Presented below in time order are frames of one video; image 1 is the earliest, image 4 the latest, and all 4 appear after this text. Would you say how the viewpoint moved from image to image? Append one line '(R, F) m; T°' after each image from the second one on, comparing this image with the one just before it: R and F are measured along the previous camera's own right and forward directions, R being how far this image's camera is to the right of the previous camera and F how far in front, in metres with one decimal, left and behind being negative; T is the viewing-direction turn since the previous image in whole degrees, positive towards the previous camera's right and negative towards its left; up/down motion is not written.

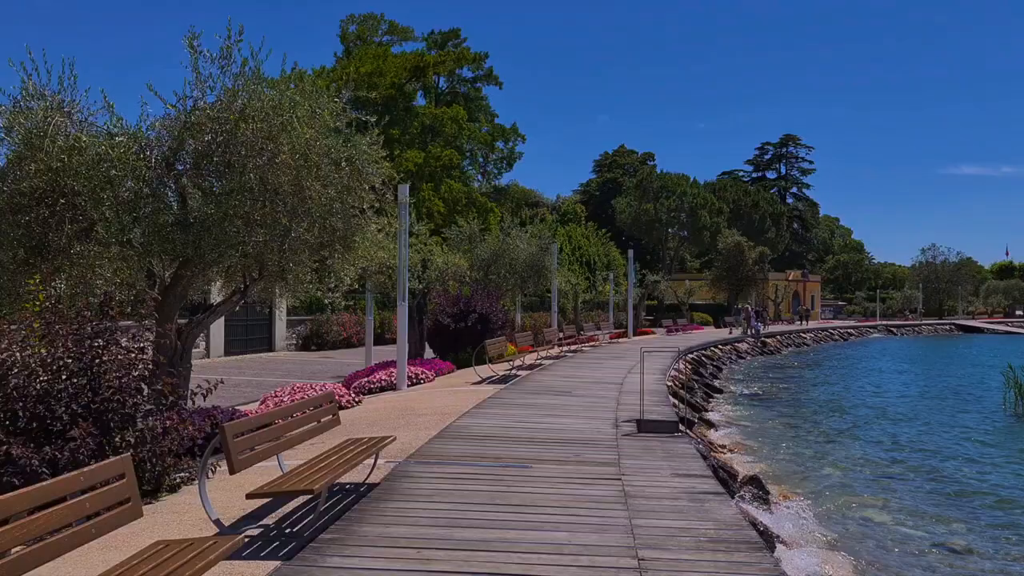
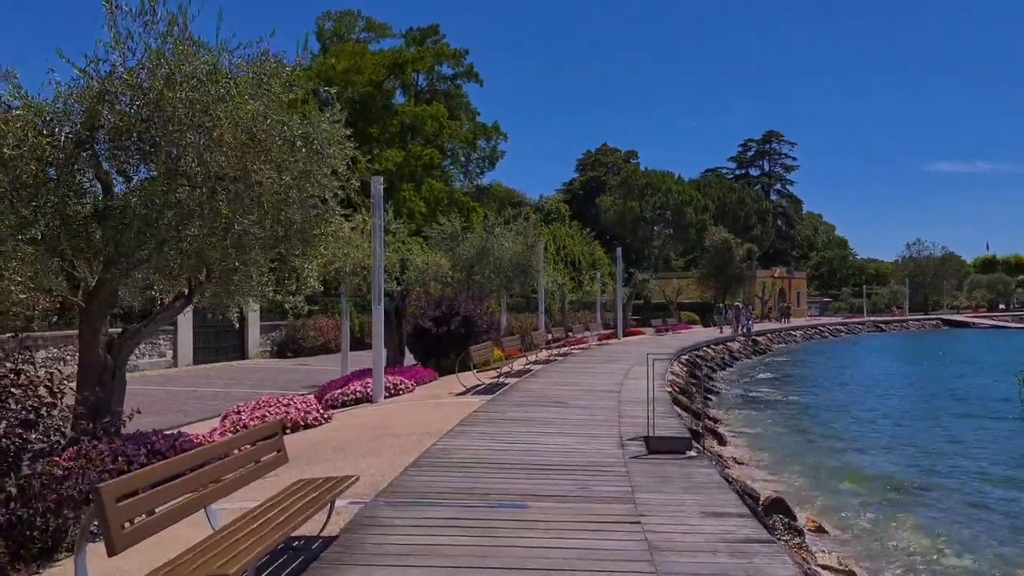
(0.0, +1.5) m; +1°
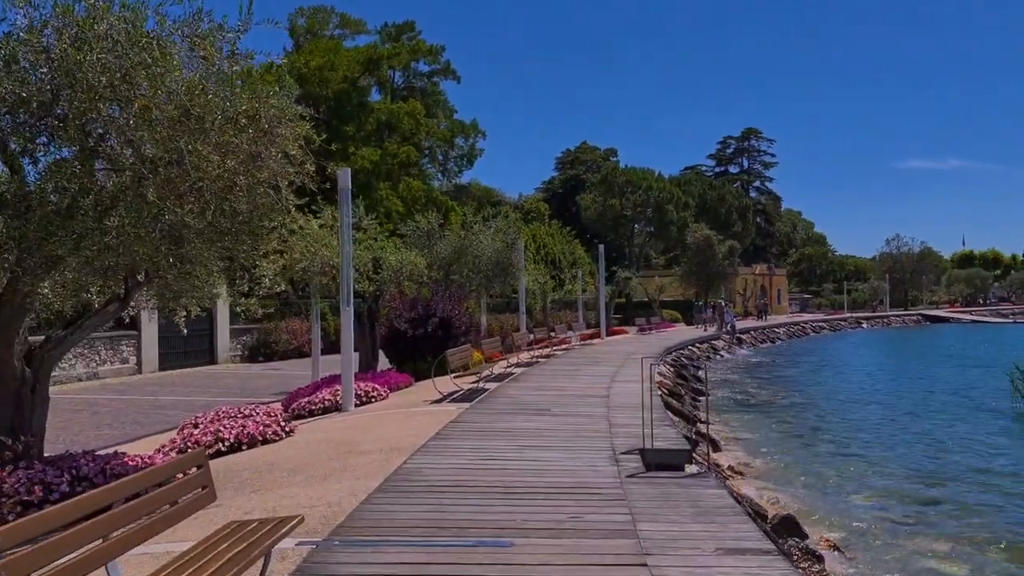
(0.0, +1.1) m; +1°
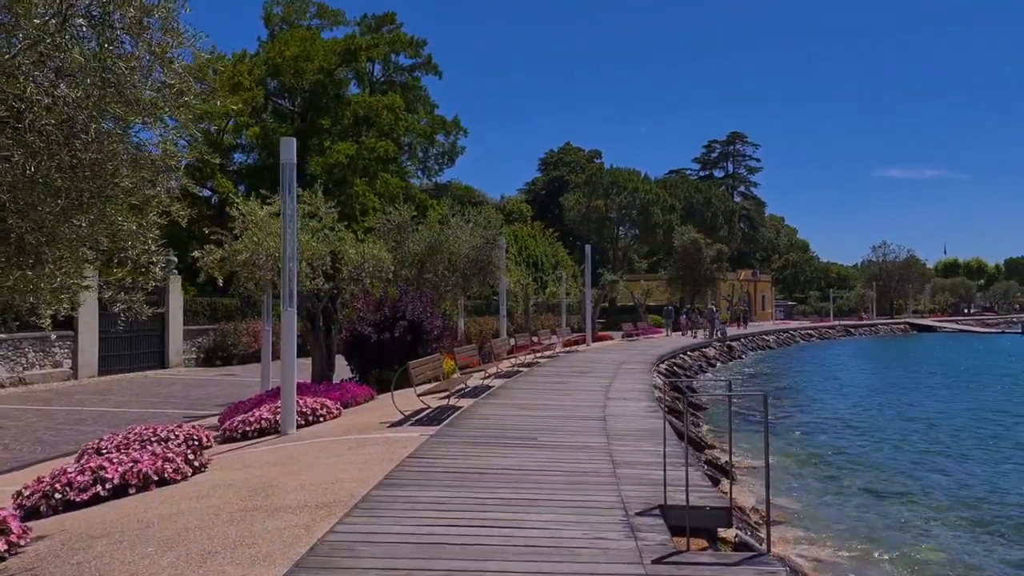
(0.0, +2.5) m; +1°
